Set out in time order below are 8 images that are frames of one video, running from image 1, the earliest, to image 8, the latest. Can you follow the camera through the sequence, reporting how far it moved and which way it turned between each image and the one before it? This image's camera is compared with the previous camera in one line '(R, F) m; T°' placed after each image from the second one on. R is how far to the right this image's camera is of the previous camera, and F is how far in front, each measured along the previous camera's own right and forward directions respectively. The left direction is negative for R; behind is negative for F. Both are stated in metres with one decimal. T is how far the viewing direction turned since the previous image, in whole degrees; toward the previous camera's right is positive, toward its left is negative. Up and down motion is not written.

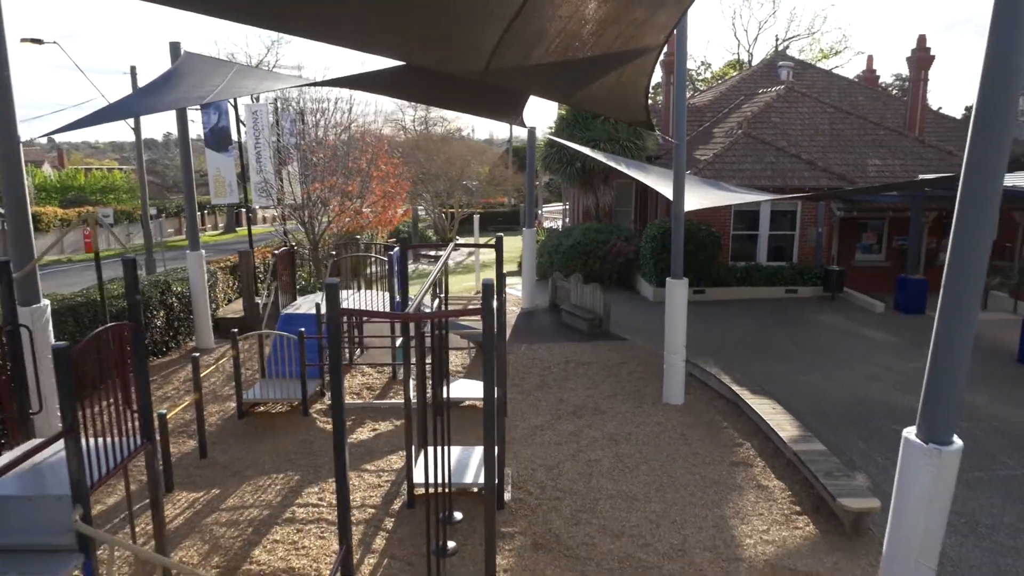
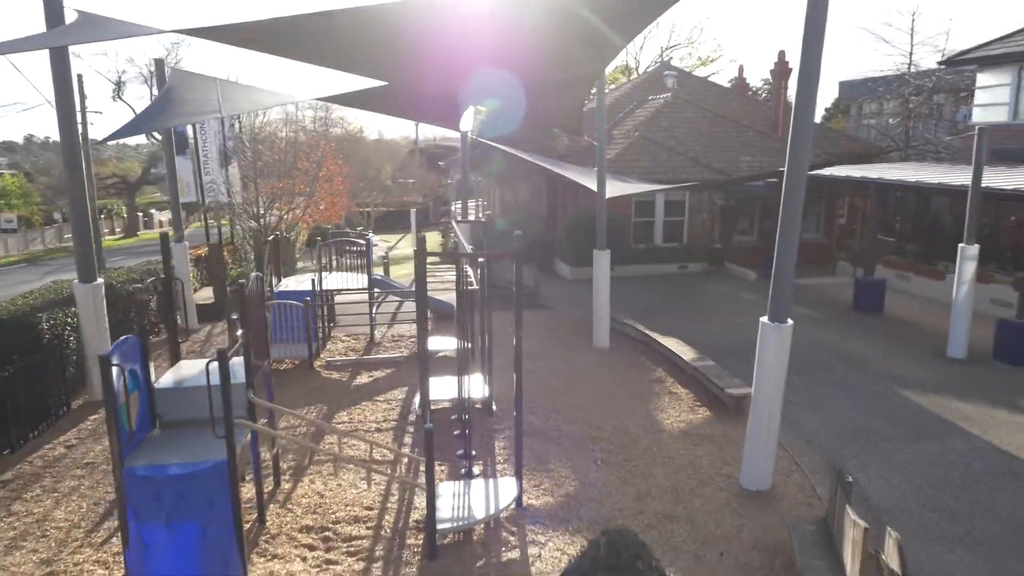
(-0.9, -2.2) m; +8°
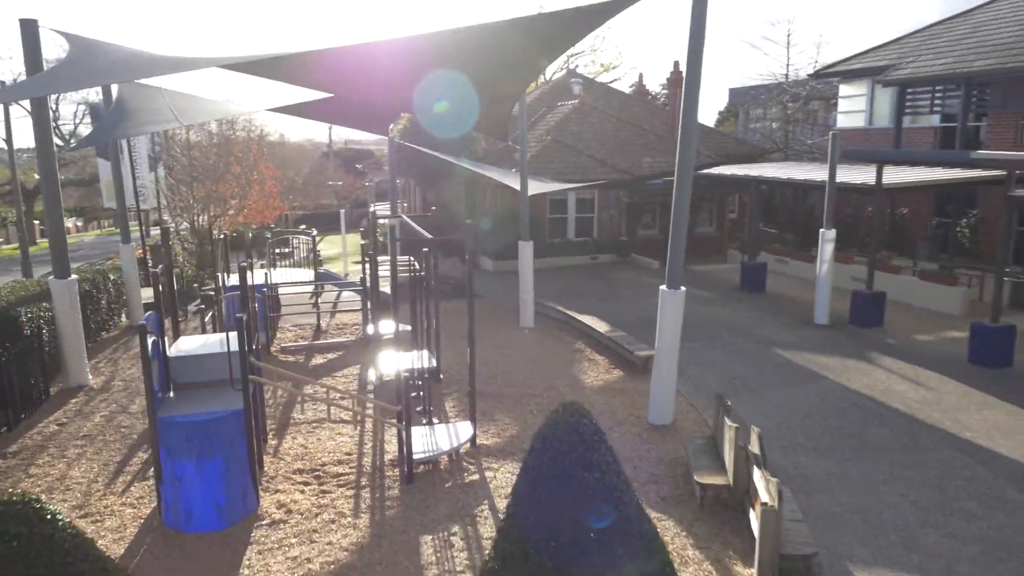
(-0.4, -1.4) m; +7°
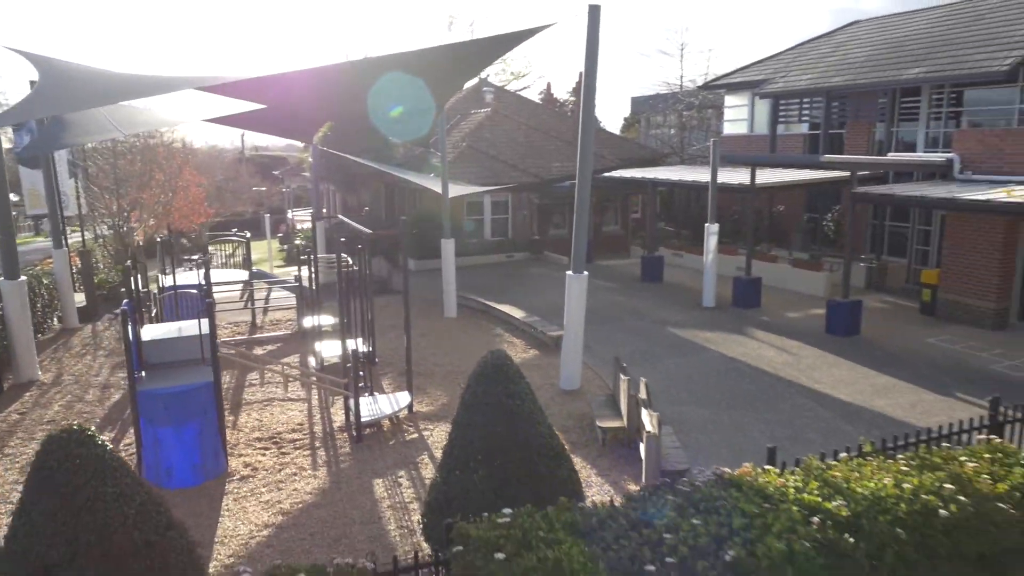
(-0.2, -1.2) m; +6°
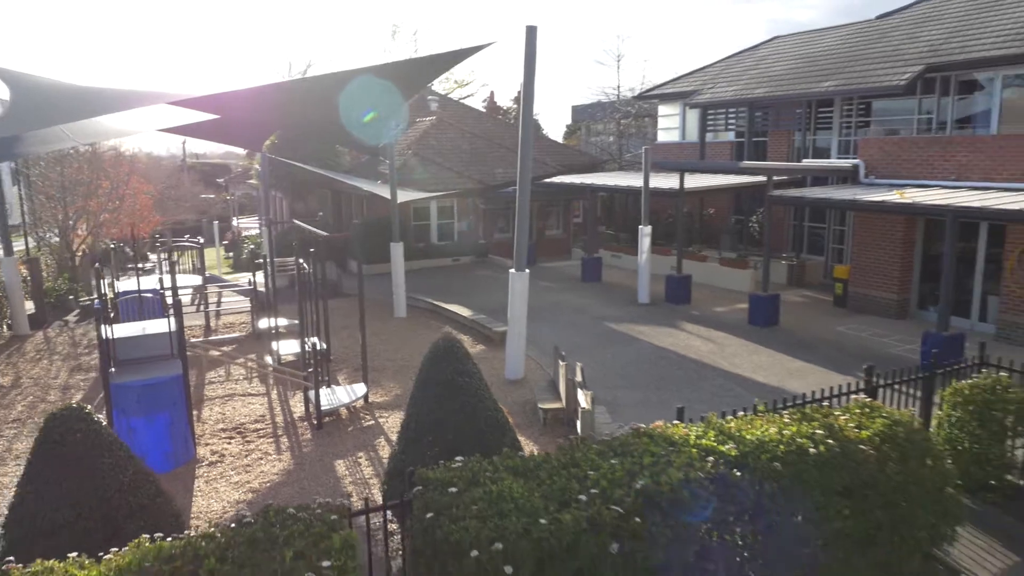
(0.0, -0.7) m; +4°
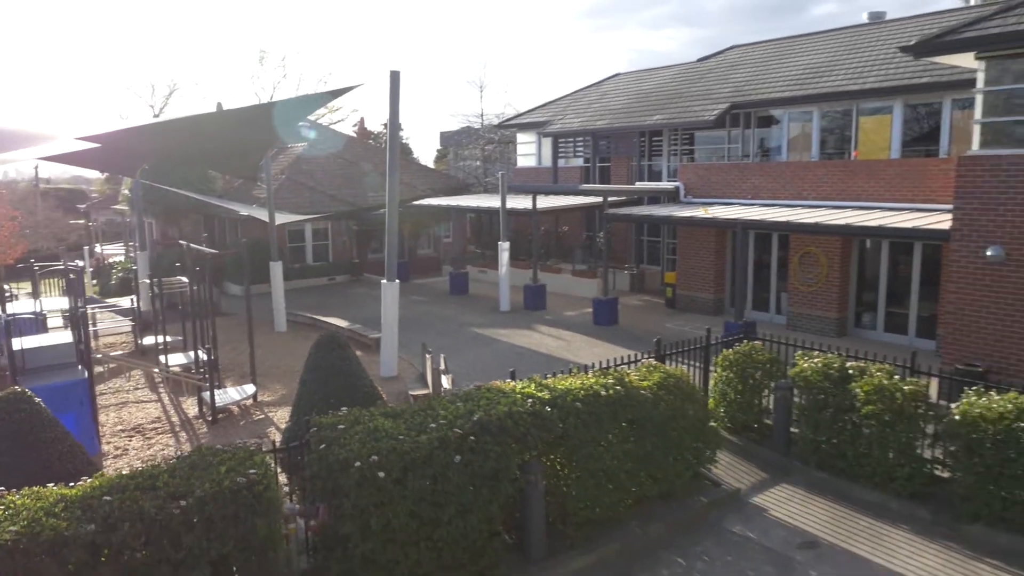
(+0.1, -1.6) m; +9°
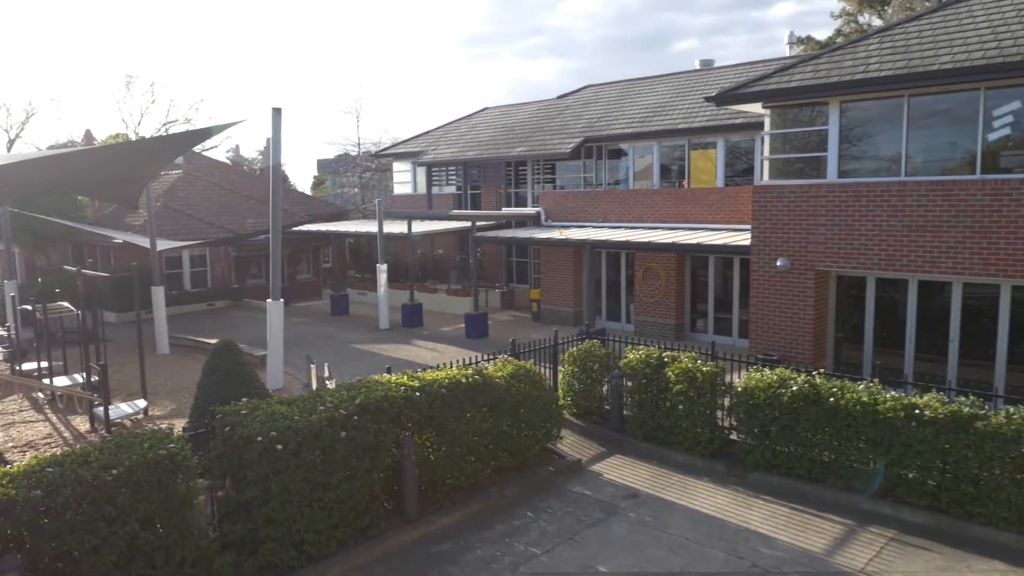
(+0.1, -1.4) m; +9°
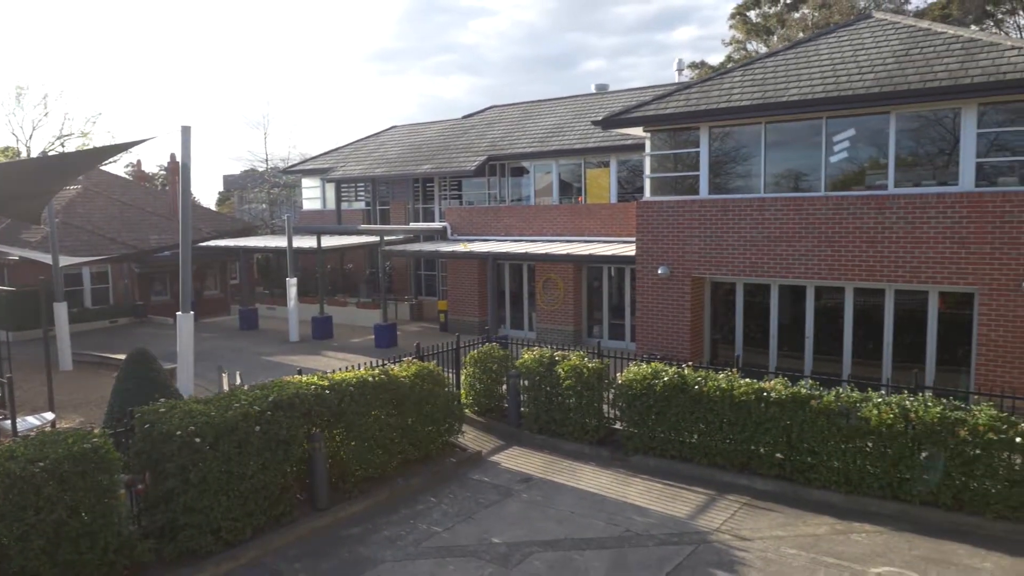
(+0.1, -0.8) m; +6°
